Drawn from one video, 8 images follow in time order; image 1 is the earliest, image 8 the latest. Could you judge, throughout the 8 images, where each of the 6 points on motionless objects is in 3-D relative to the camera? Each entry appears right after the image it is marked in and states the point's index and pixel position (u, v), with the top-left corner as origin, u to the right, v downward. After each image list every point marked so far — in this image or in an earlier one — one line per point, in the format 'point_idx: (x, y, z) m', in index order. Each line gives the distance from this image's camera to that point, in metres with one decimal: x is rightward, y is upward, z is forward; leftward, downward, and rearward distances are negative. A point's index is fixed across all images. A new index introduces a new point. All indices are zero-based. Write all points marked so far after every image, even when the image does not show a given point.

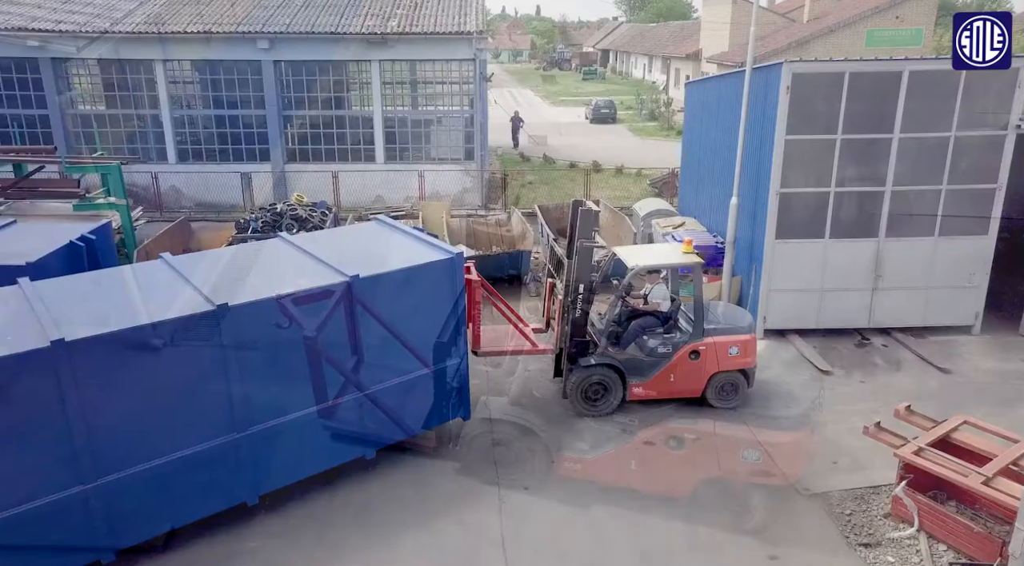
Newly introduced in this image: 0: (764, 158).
0: (+3.5, +1.6, +10.1) m
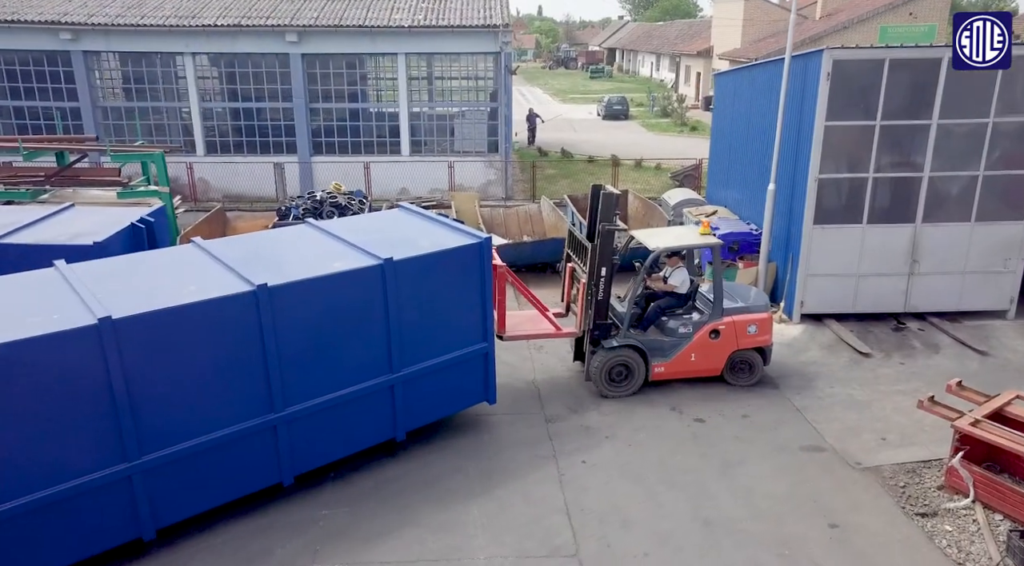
0: (+4.0, +1.8, +10.2) m
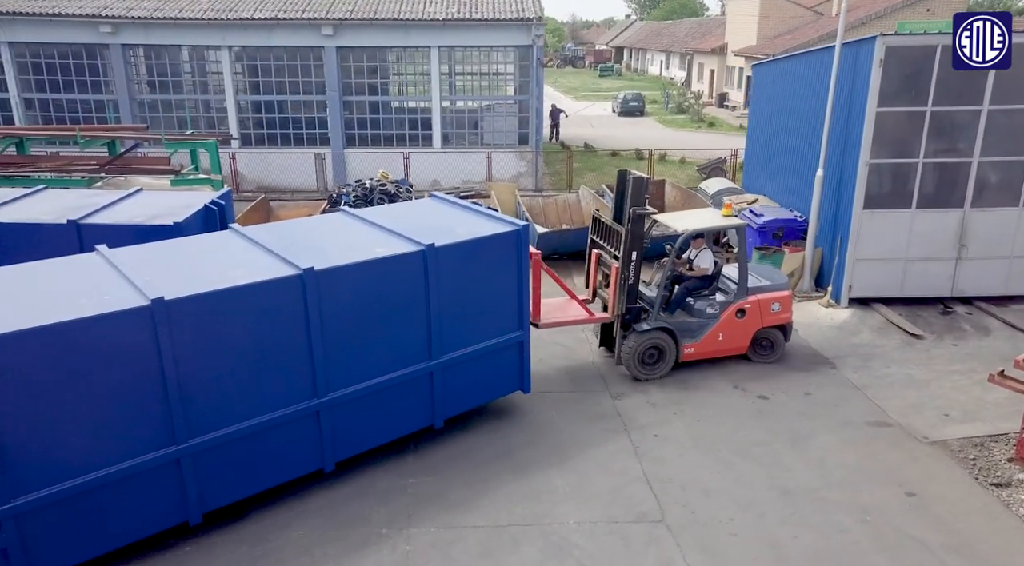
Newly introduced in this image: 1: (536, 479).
0: (+4.8, +2.1, +10.4) m
1: (+0.2, -1.8, +6.7) m
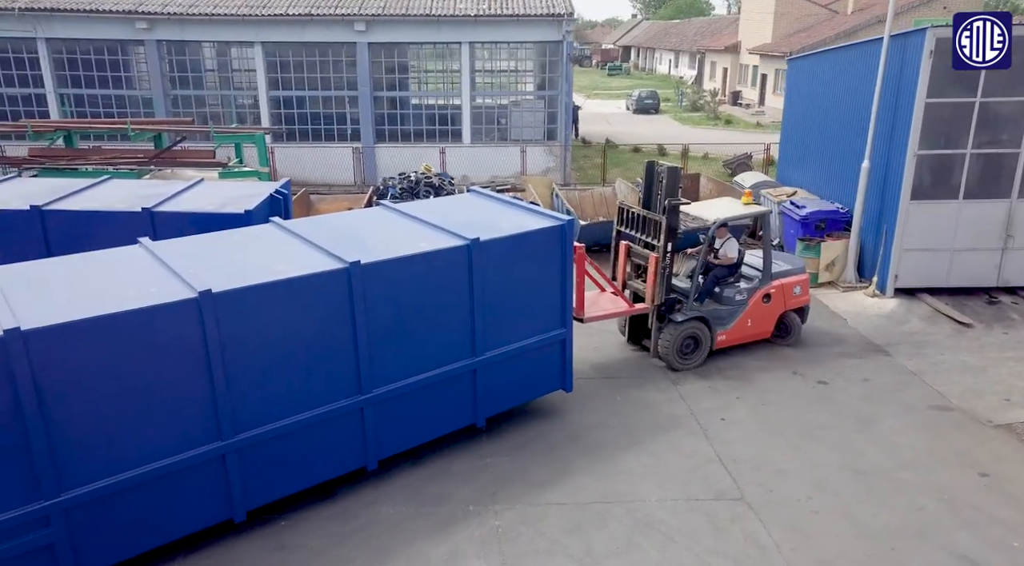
0: (+5.5, +2.2, +10.5) m
1: (+0.9, -1.6, +6.8) m
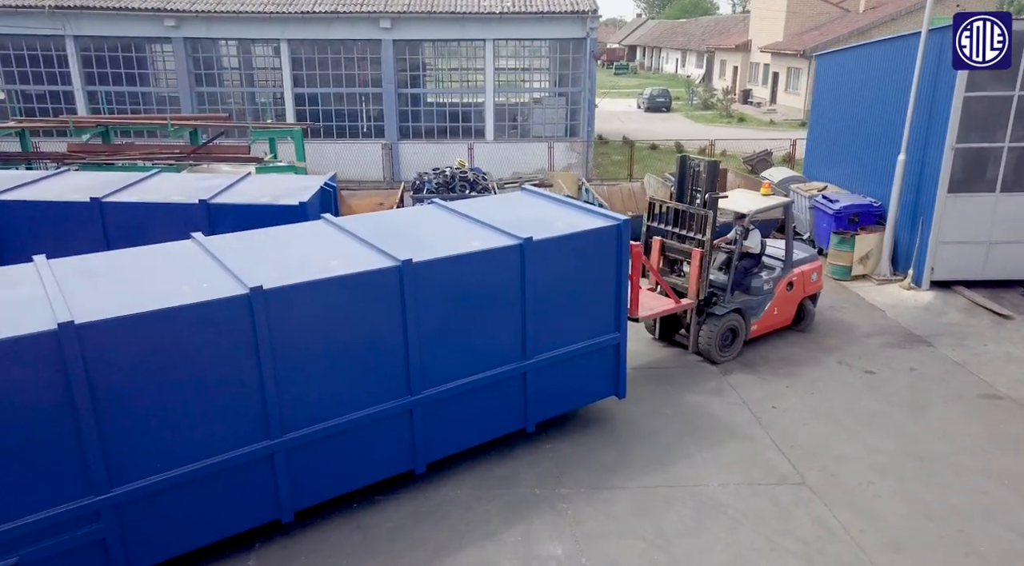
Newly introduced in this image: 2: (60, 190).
0: (+6.0, +2.3, +10.6) m
1: (+1.5, -1.5, +6.9) m
2: (-5.1, +1.1, +8.5) m
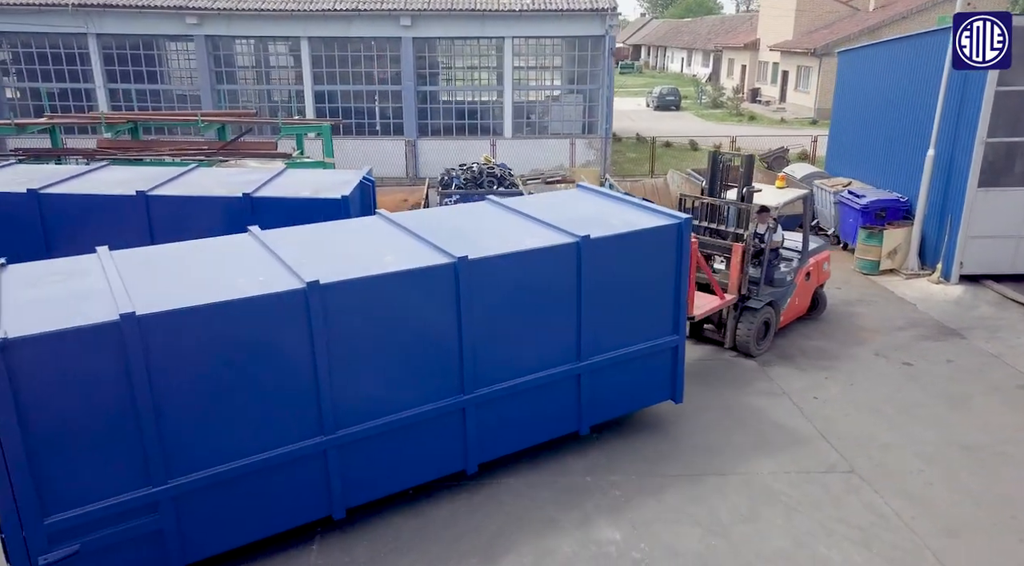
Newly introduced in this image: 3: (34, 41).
0: (+6.5, +2.4, +10.6) m
1: (+1.9, -1.4, +6.9) m
2: (-4.7, +1.1, +8.6) m
3: (-11.7, +5.9, +18.1) m
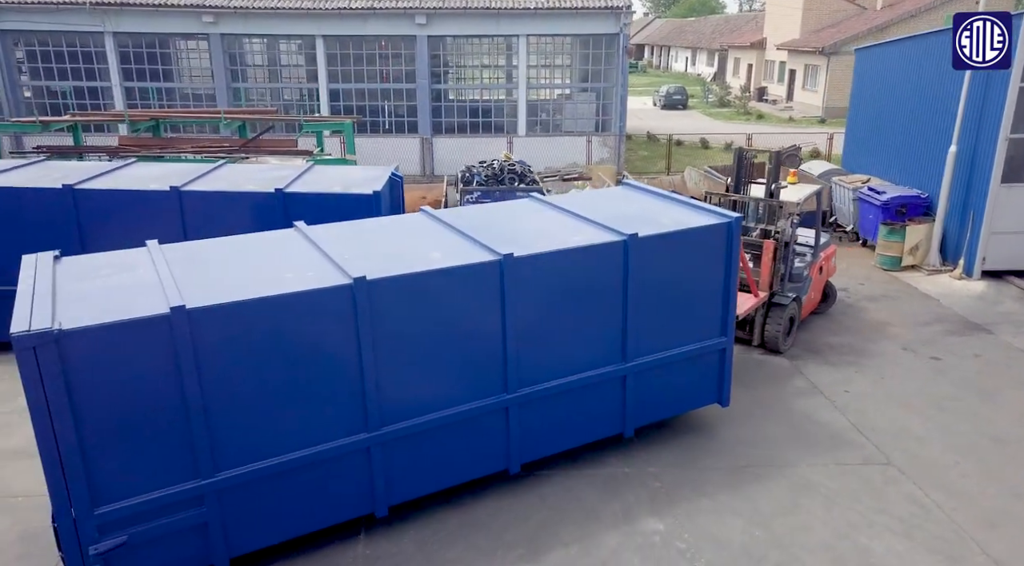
0: (+6.8, +2.5, +10.6) m
1: (+2.2, -1.4, +7.0) m
2: (-4.4, +1.2, +8.6) m
3: (-11.3, +6.0, +18.2) m
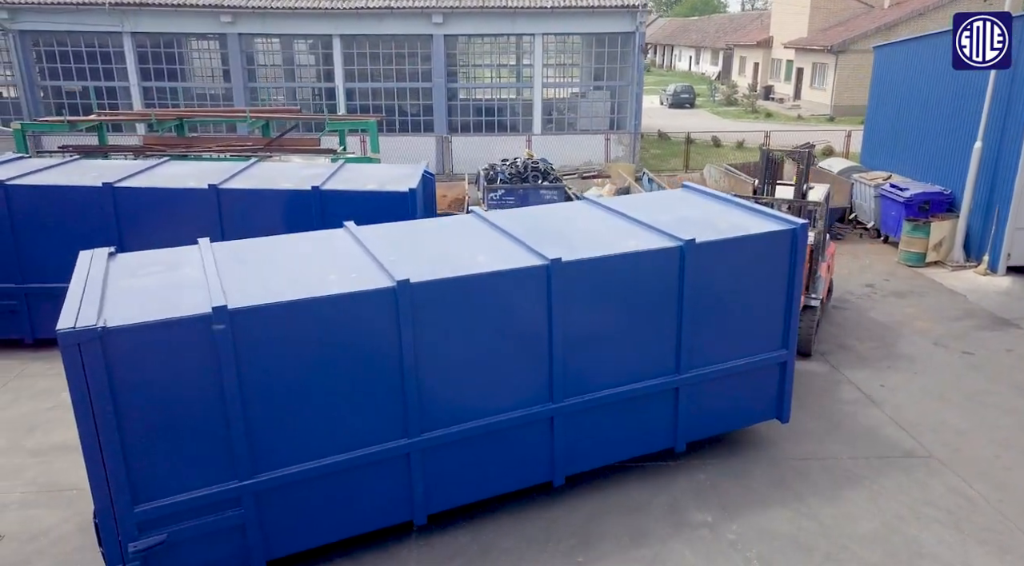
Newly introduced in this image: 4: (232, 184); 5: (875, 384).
0: (+7.2, +2.5, +10.7) m
1: (+2.6, -1.3, +7.0) m
2: (-4.0, +1.2, +8.7) m
3: (-10.9, +6.0, +18.3) m
4: (-3.2, +1.1, +8.5) m
5: (+3.8, -1.1, +7.8) m
